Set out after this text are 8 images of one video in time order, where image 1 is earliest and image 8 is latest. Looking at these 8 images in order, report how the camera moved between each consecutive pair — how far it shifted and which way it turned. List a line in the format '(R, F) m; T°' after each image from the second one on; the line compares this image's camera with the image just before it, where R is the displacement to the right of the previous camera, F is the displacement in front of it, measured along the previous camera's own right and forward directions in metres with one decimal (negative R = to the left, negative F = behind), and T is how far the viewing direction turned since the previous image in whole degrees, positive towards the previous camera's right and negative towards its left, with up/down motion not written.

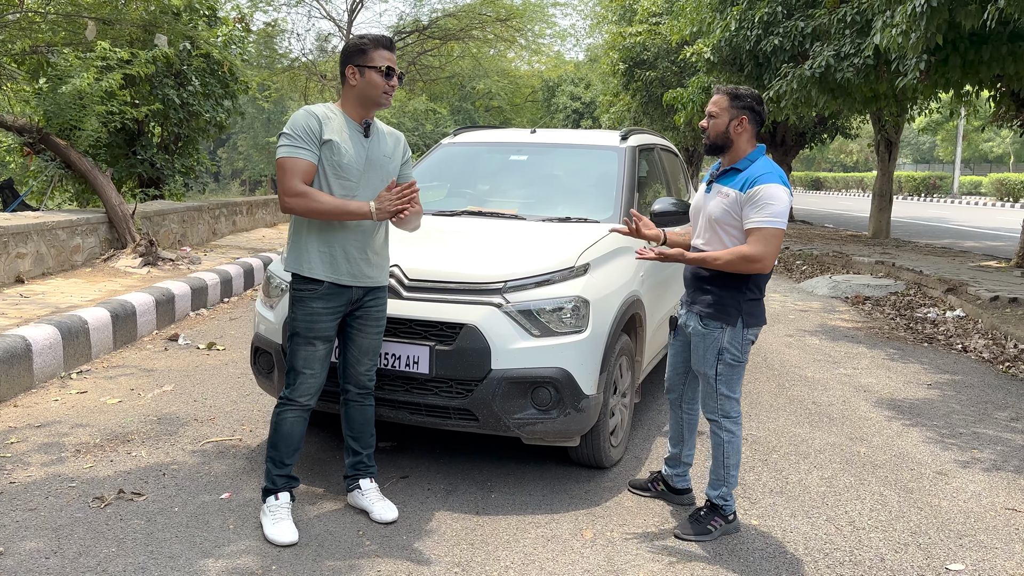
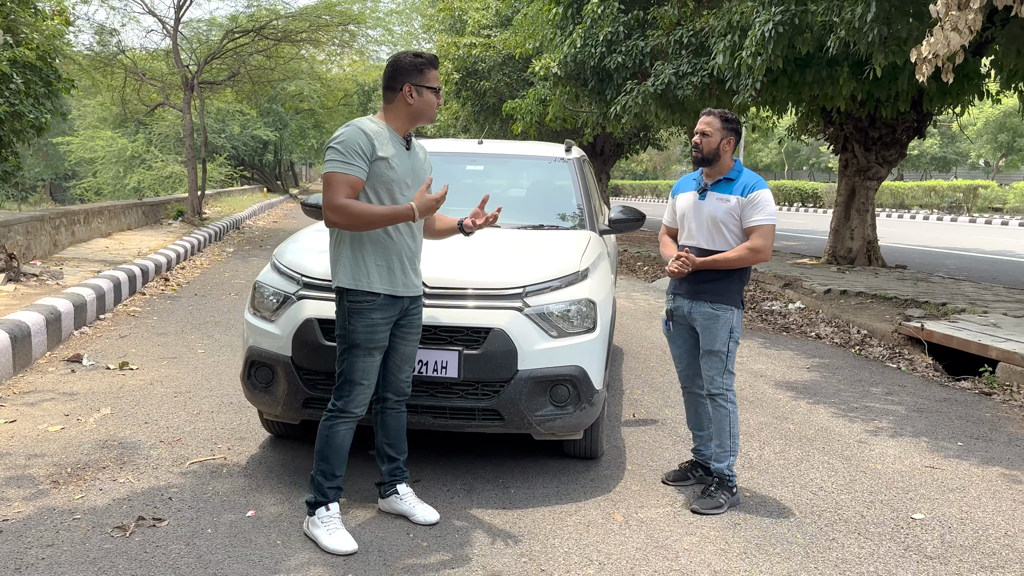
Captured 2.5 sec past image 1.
(-0.8, -0.1) m; +13°
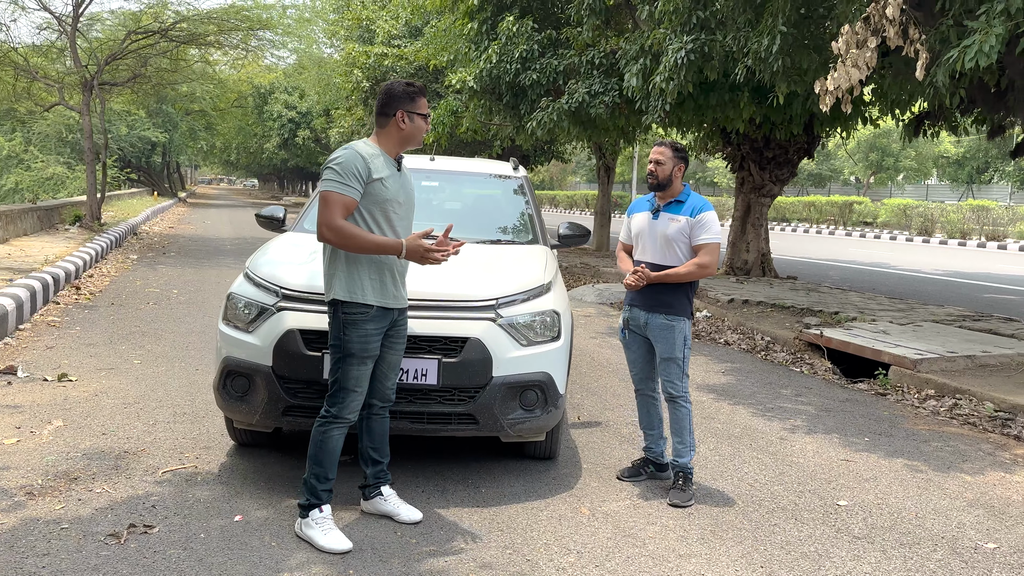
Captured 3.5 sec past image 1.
(-0.3, -0.2) m; +7°
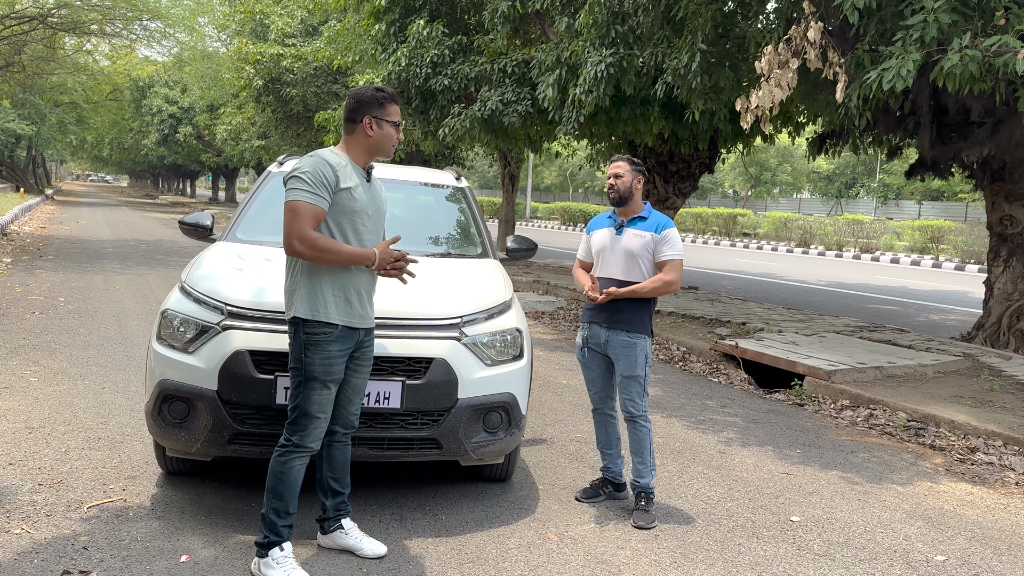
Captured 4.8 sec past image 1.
(-0.3, +0.1) m; +8°
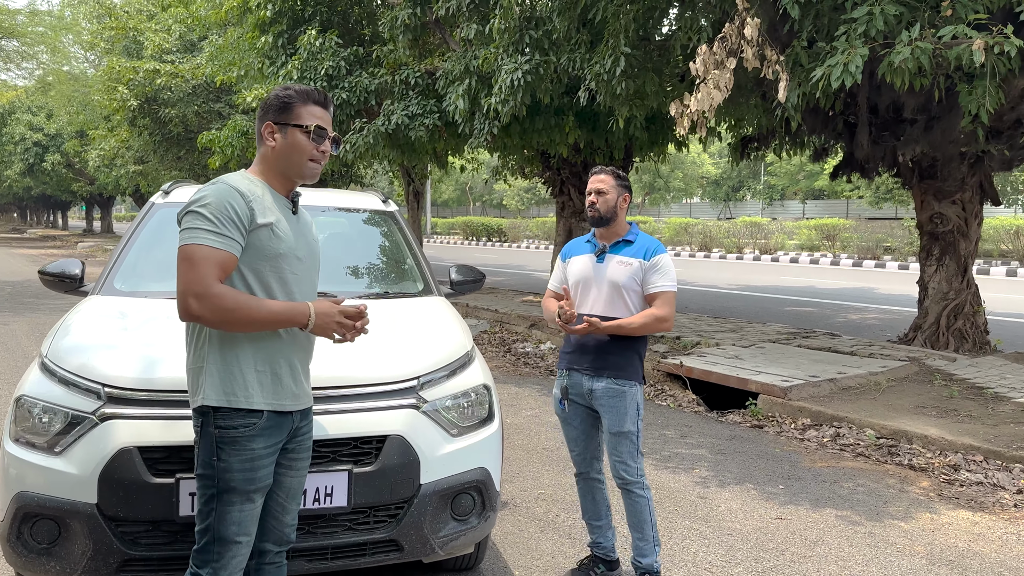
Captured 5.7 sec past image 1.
(-0.2, +0.7) m; +7°
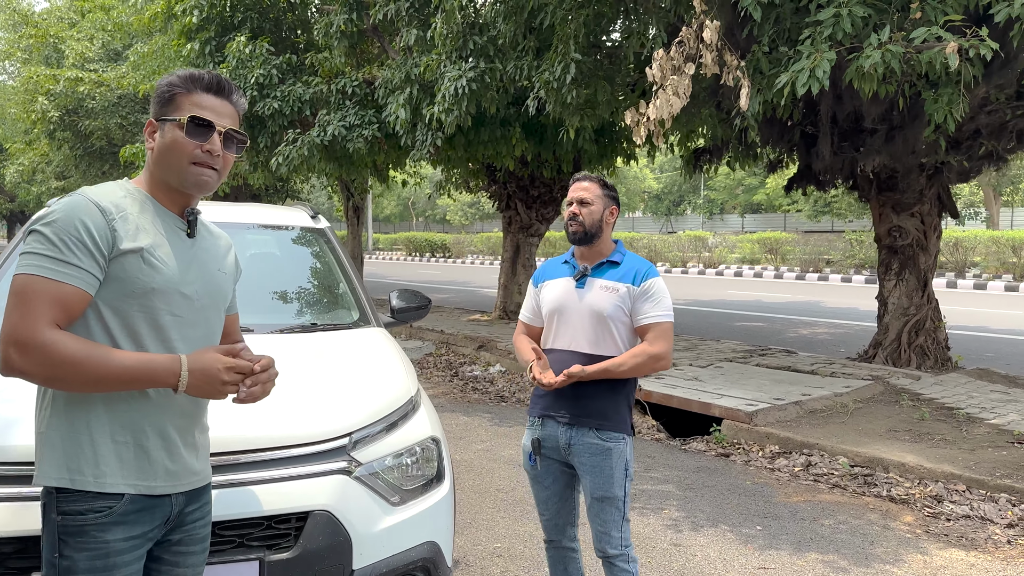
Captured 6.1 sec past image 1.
(0.0, +0.5) m; +4°
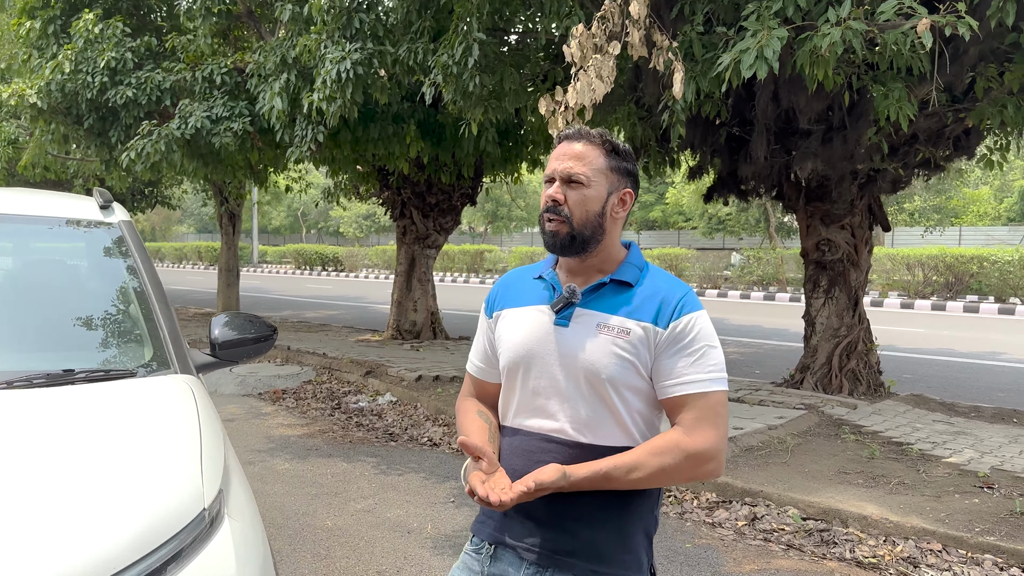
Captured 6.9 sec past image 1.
(0.0, +0.9) m; +7°
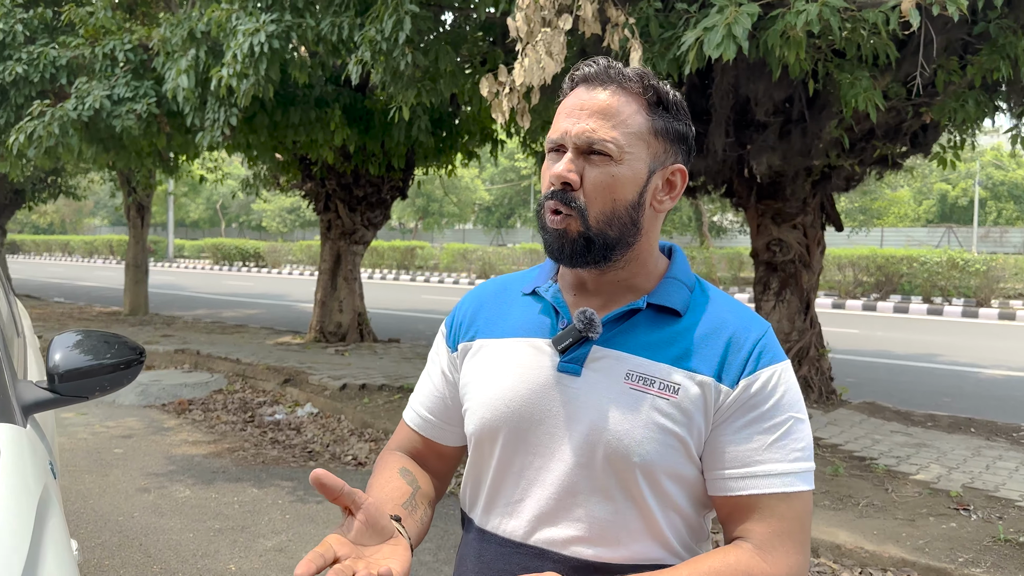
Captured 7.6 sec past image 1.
(0.0, +0.5) m; +5°
